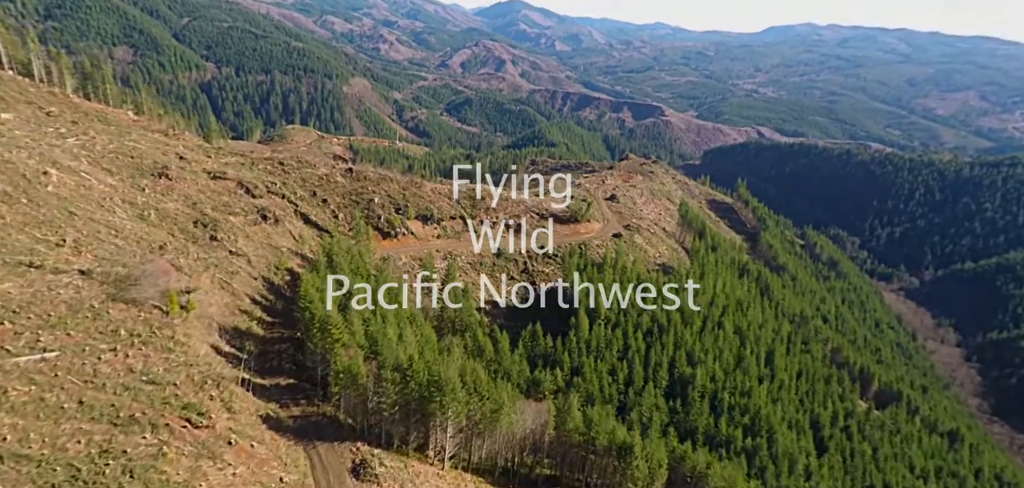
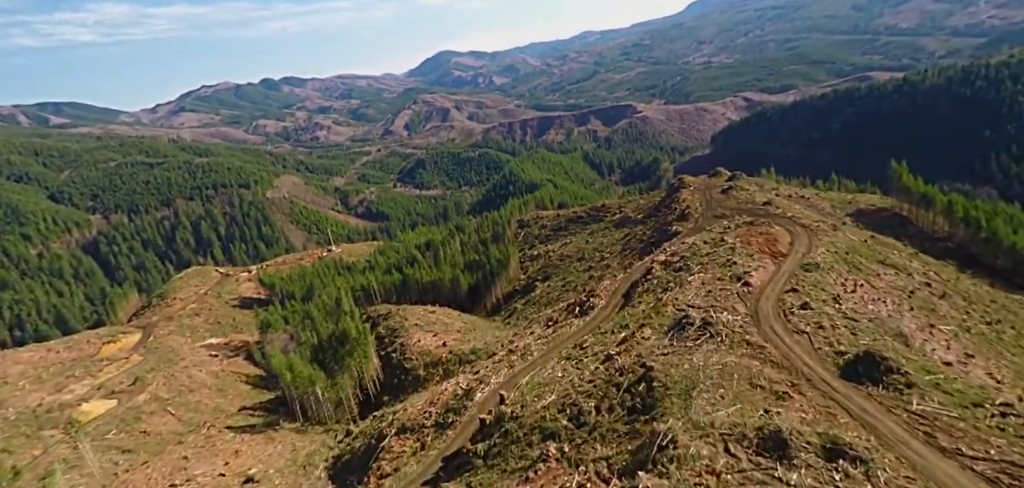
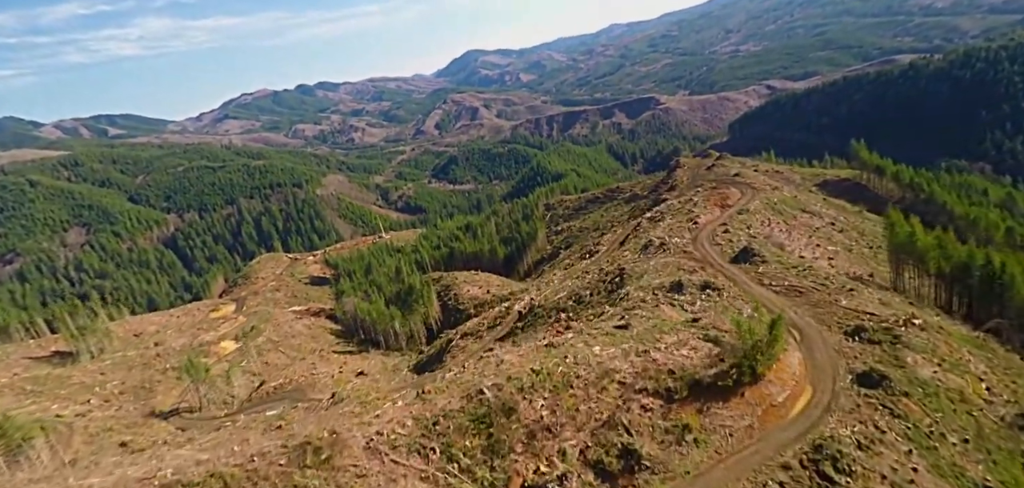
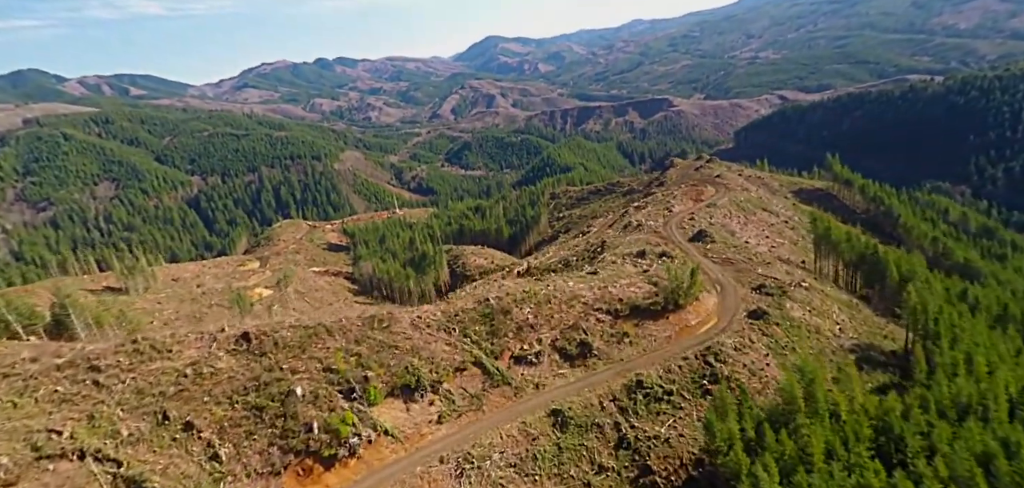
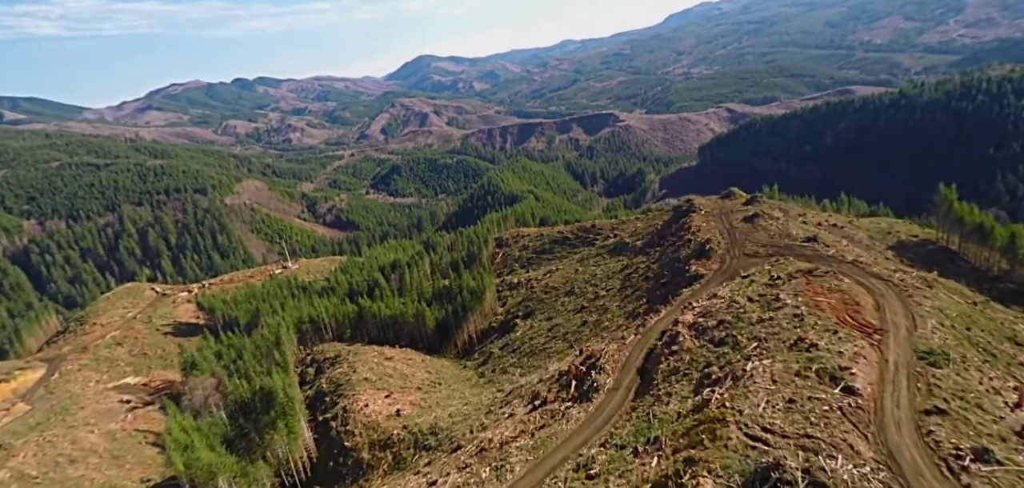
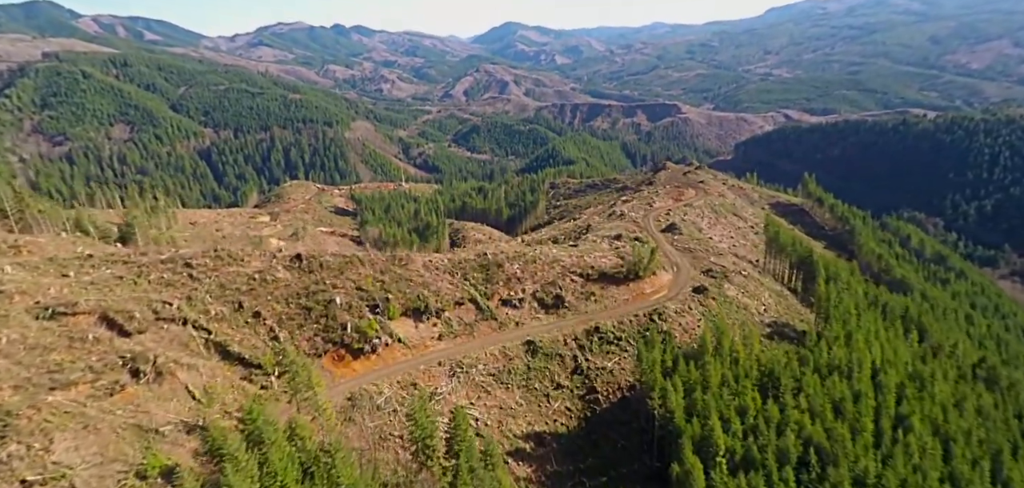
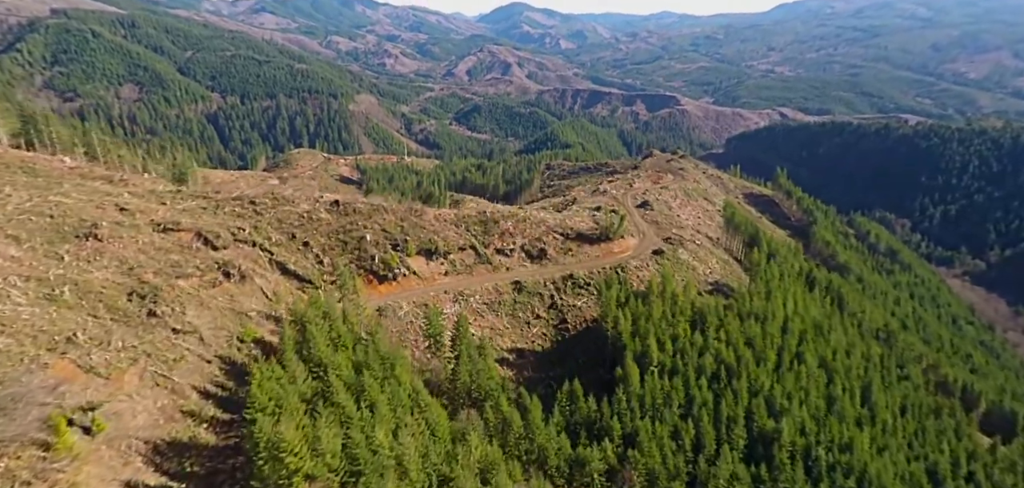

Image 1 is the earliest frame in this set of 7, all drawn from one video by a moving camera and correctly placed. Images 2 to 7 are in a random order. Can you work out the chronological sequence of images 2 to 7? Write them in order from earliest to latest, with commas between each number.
7, 6, 4, 3, 2, 5
